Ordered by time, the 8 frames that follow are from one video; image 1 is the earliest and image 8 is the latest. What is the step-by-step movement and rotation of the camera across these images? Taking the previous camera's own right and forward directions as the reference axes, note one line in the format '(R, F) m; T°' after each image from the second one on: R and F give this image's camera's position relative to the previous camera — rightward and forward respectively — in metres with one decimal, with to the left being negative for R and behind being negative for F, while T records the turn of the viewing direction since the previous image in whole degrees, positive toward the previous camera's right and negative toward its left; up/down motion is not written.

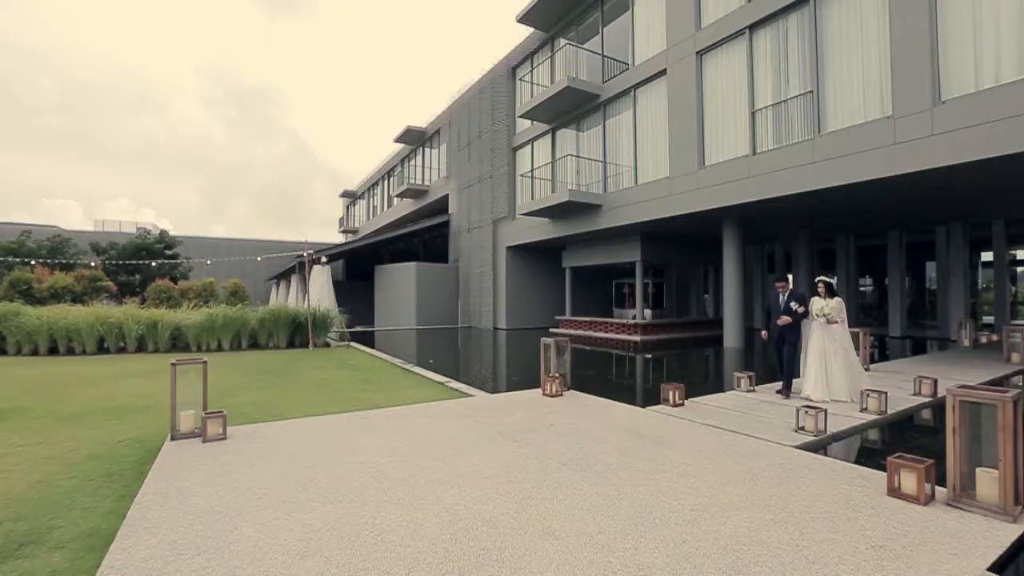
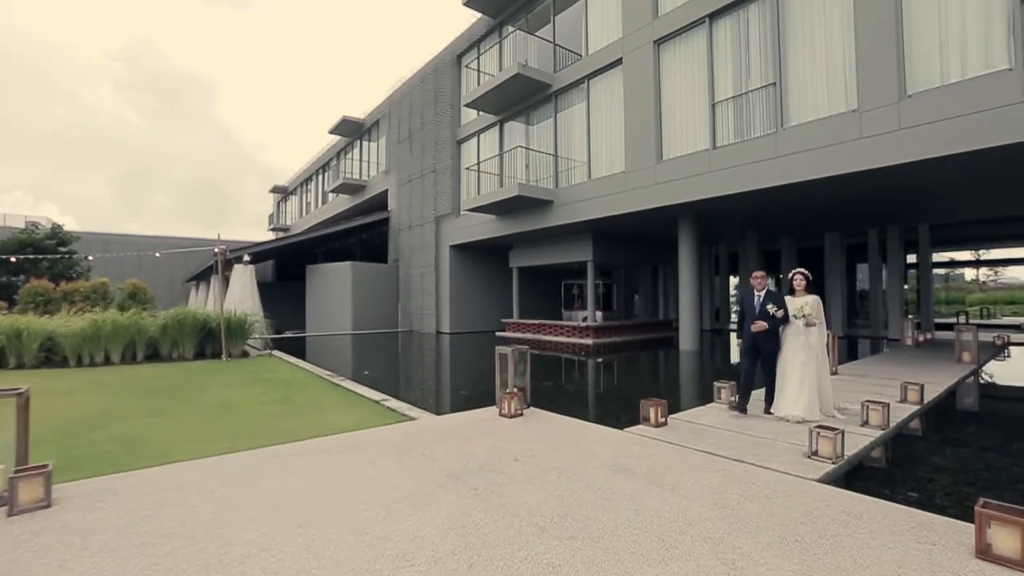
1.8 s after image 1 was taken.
(-0.1, +1.1) m; +7°
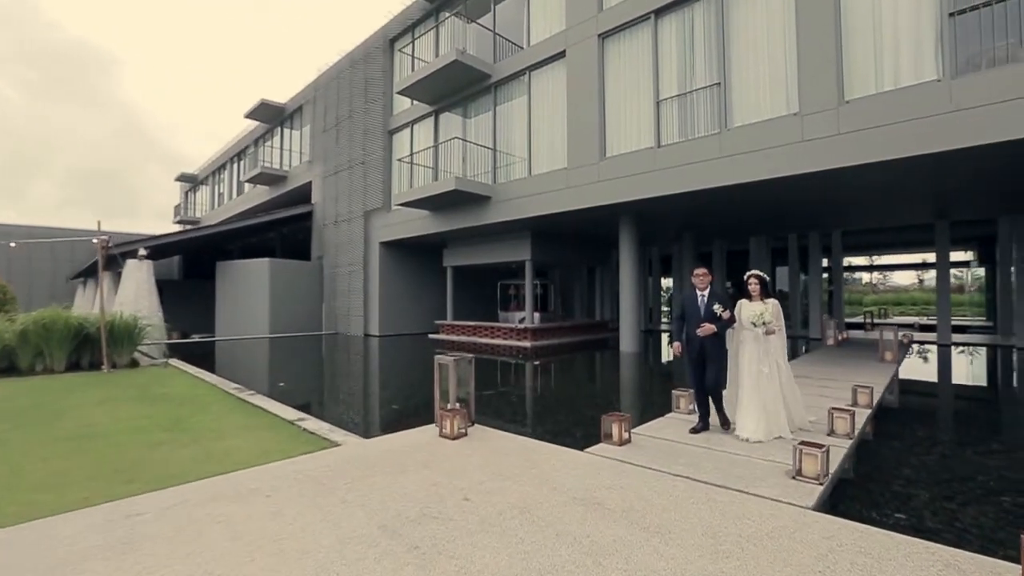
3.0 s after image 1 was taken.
(-0.1, +0.7) m; +8°
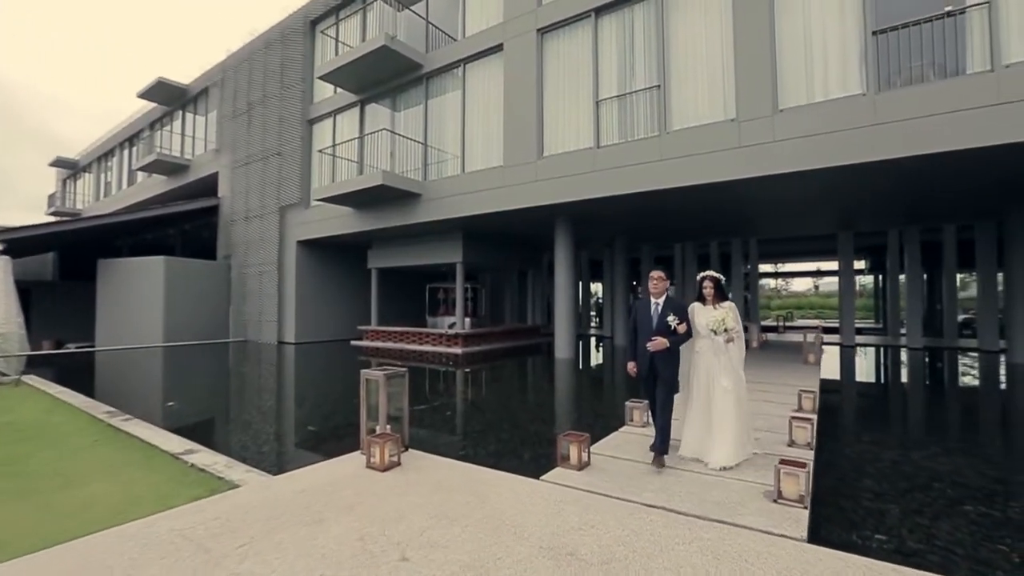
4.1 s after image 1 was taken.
(-0.1, +0.6) m; +9°
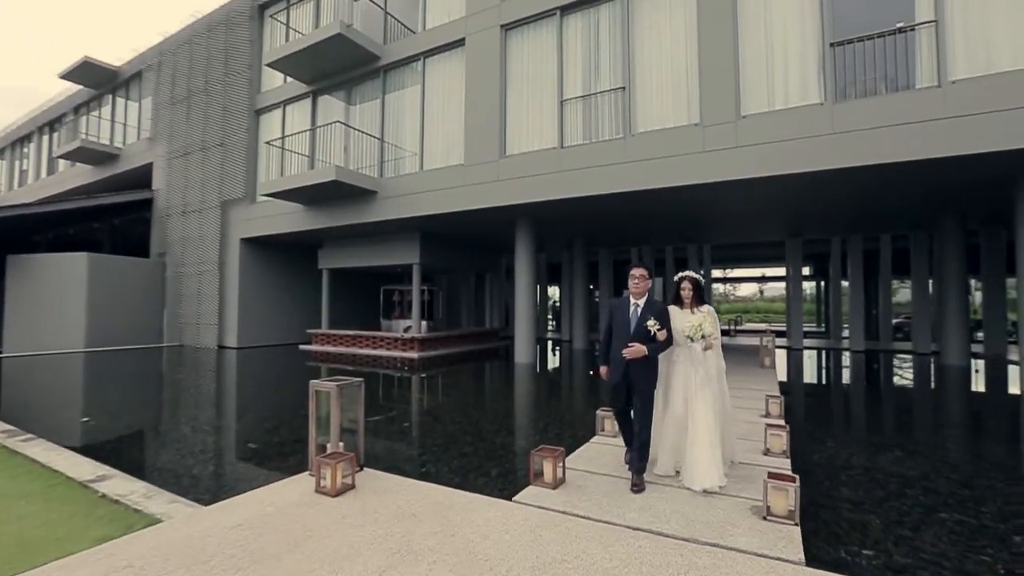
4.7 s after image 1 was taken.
(-0.1, +0.3) m; +5°
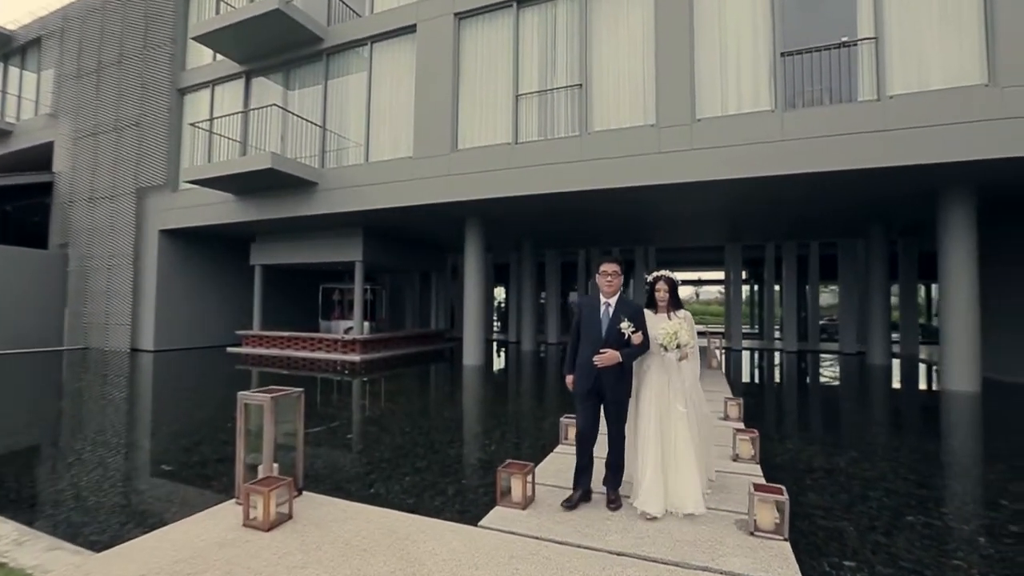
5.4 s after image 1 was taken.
(-0.2, +0.4) m; +7°
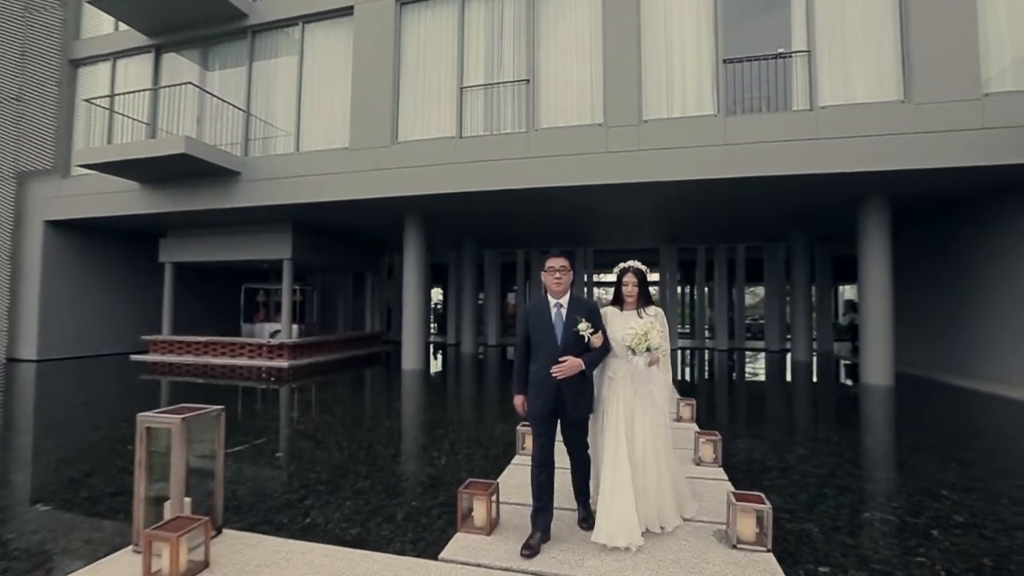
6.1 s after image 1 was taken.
(-0.2, +0.3) m; +8°
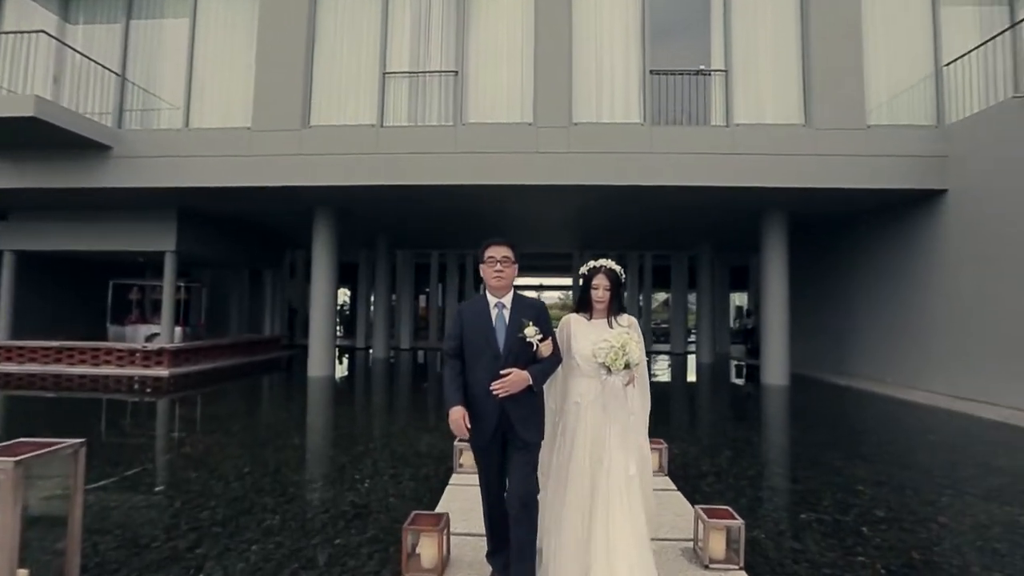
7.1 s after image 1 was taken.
(-0.2, +0.4) m; +11°
